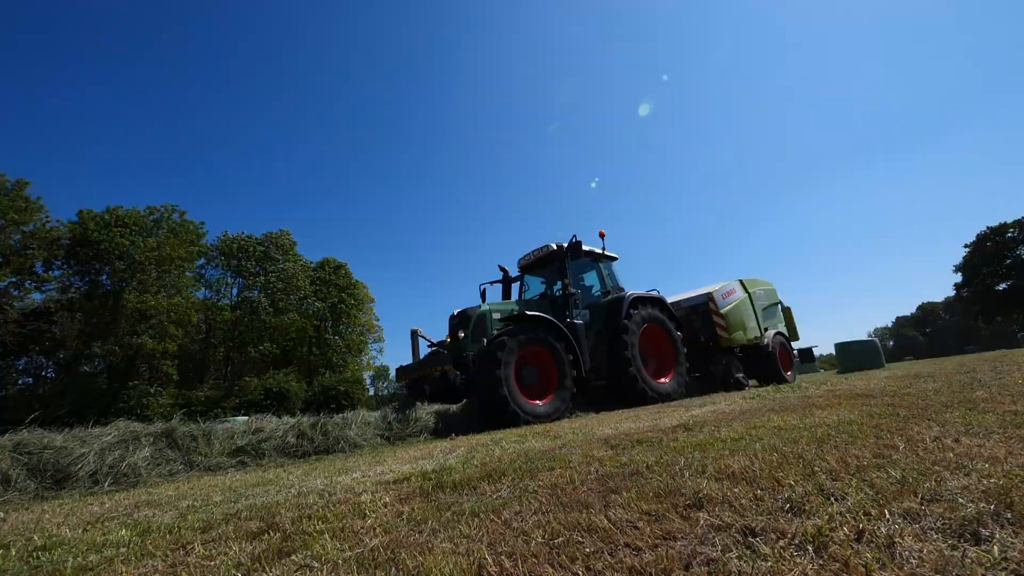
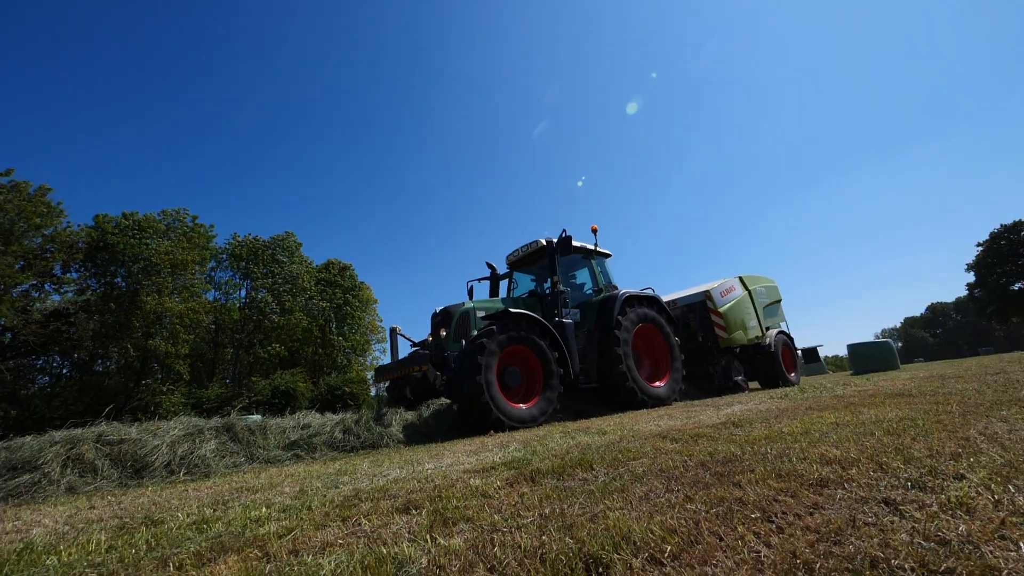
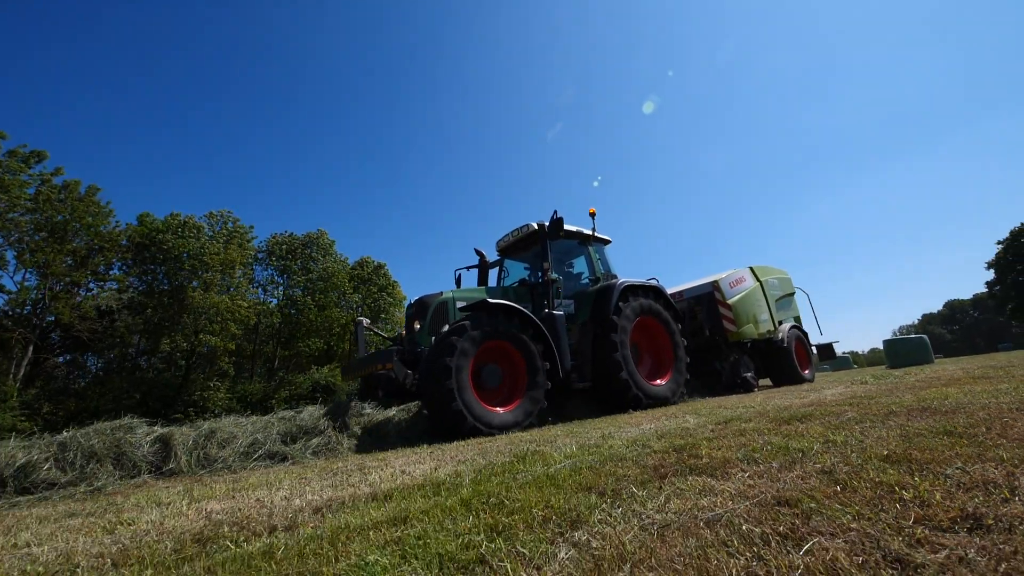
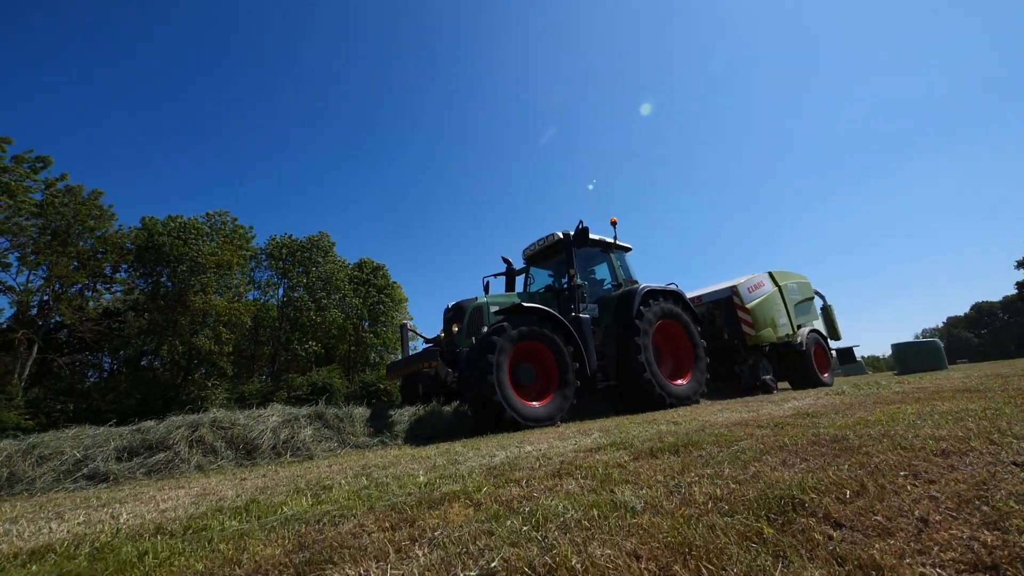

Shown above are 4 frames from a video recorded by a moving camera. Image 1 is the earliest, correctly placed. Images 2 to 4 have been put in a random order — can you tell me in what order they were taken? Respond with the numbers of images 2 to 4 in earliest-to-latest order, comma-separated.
2, 4, 3
